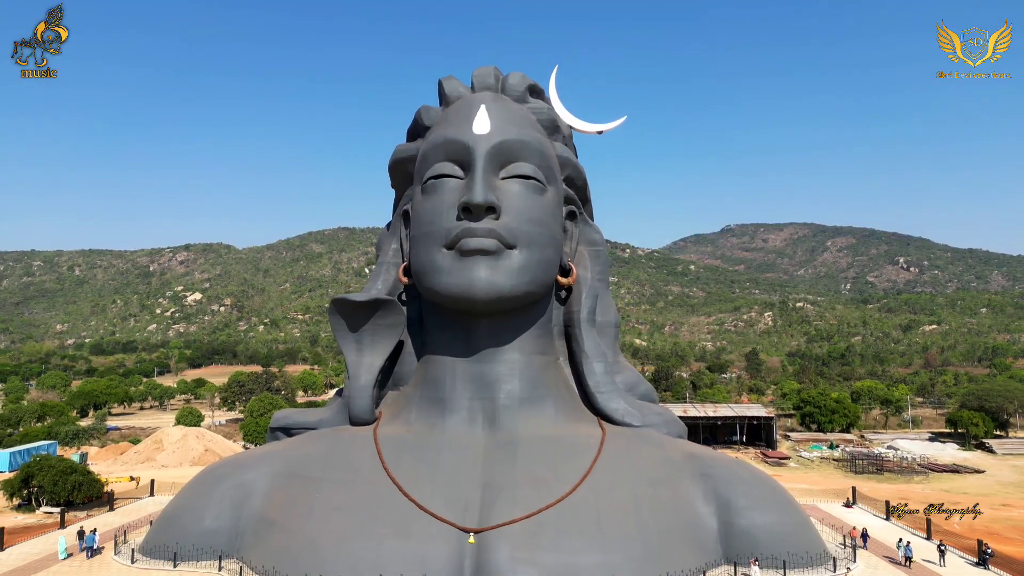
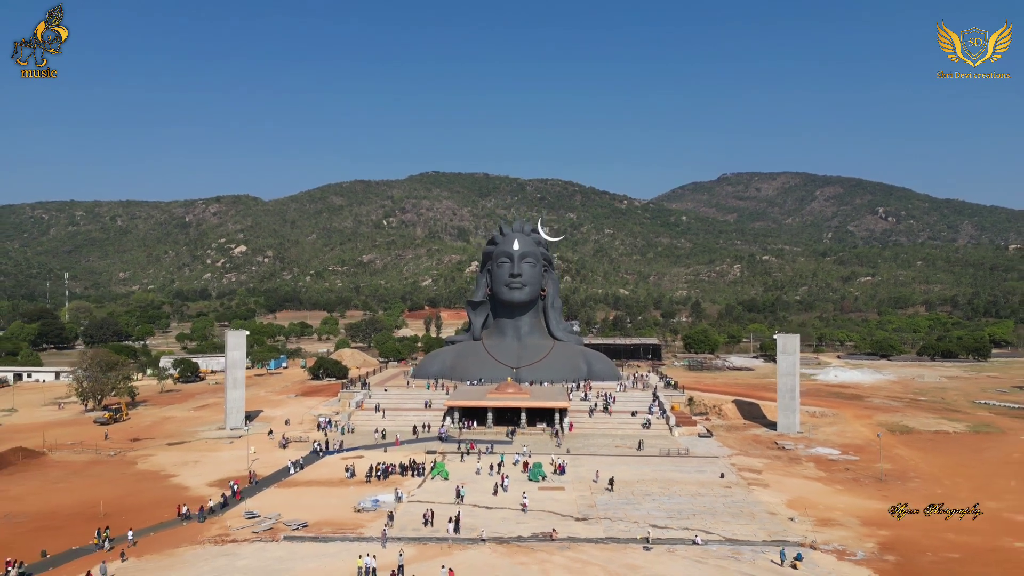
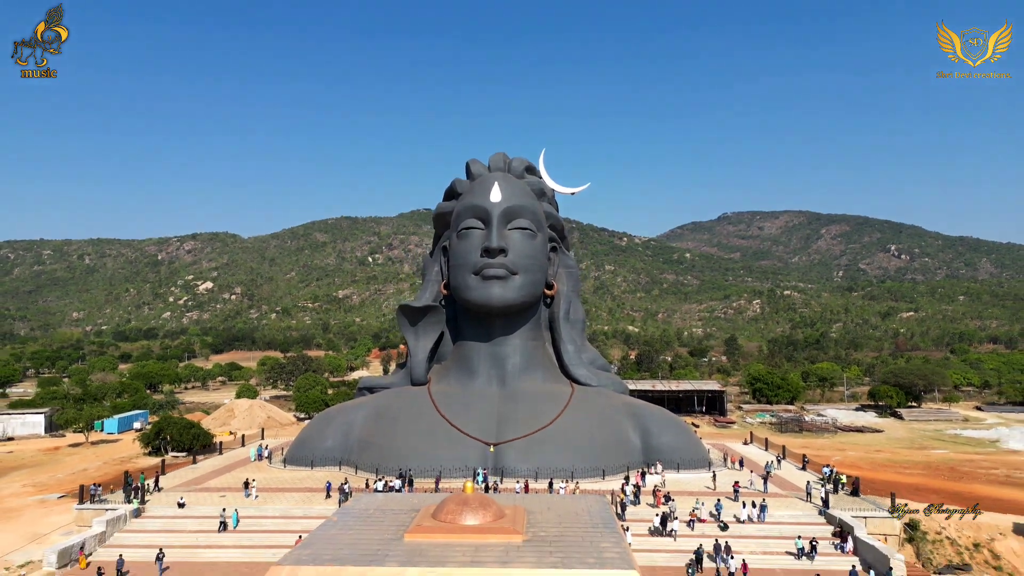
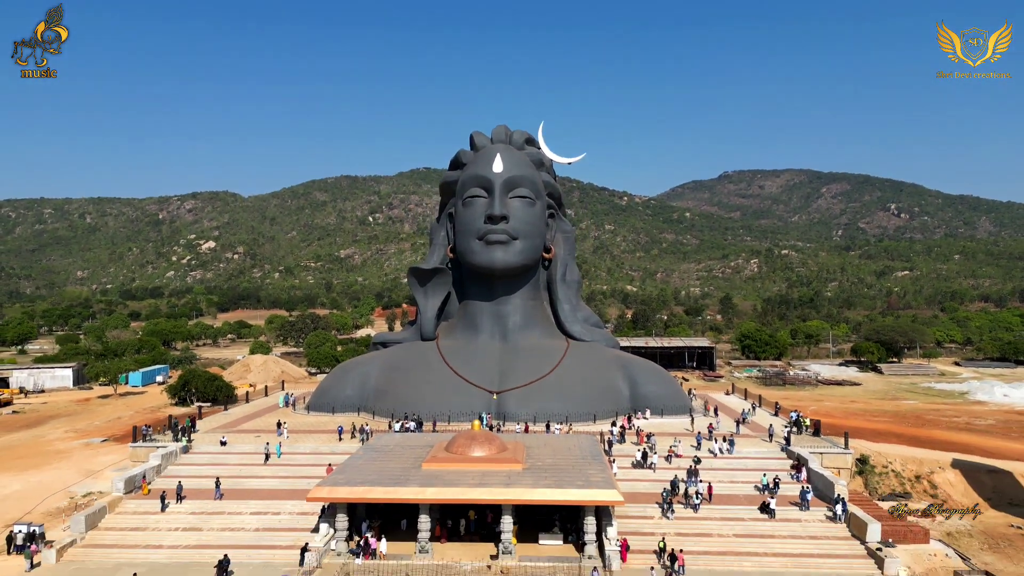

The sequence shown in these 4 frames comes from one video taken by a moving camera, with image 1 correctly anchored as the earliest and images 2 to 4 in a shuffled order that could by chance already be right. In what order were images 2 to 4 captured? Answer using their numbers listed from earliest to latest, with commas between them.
3, 4, 2
